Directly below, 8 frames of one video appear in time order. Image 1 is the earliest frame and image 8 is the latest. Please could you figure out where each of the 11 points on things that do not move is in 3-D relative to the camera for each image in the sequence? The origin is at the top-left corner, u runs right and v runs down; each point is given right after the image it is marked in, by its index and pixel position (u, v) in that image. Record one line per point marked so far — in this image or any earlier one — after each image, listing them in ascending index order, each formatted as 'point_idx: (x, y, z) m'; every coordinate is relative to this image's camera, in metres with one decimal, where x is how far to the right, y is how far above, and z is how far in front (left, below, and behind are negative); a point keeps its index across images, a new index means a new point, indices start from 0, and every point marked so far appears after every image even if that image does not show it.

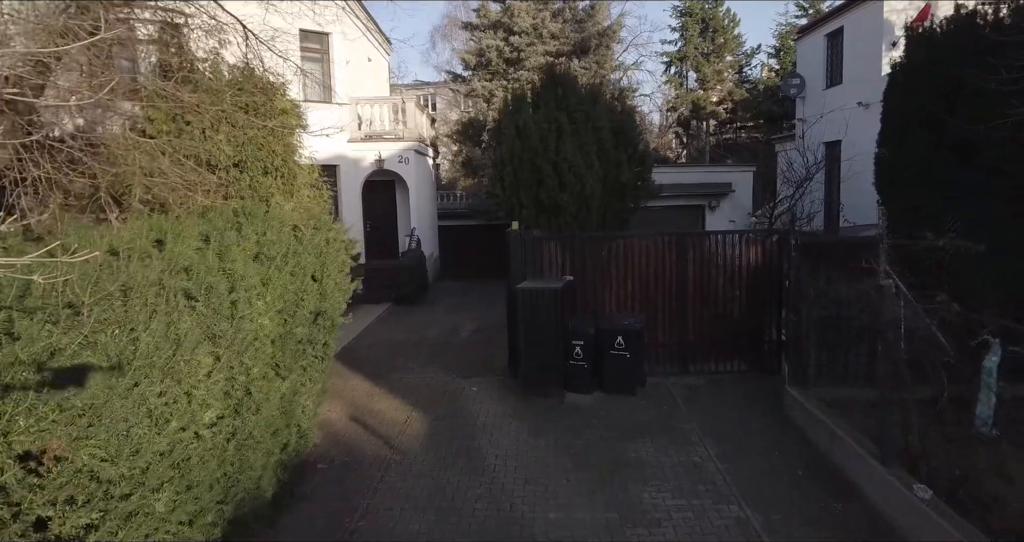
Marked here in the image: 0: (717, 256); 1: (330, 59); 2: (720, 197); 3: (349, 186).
0: (+2.4, +0.2, +8.8) m
1: (-3.9, +4.6, +15.8) m
2: (+4.4, +1.5, +15.2) m
3: (-3.6, +1.9, +16.3) m
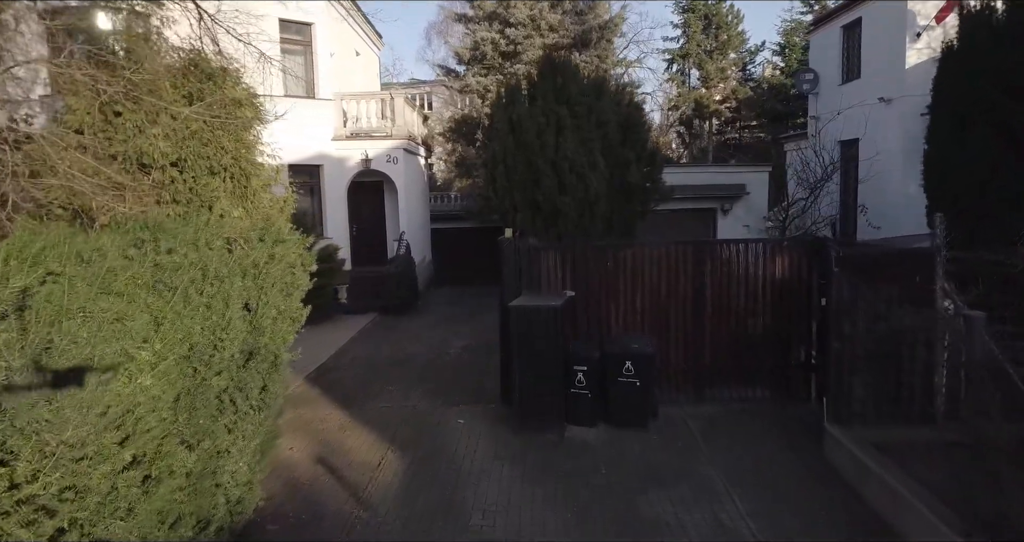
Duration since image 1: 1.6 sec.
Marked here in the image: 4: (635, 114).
0: (+2.3, 0.0, +7.7) m
1: (-4.0, +4.4, +14.8) m
2: (+4.3, +1.4, +14.1) m
3: (-3.7, +1.7, +15.2) m
4: (+1.4, +1.8, +8.6) m
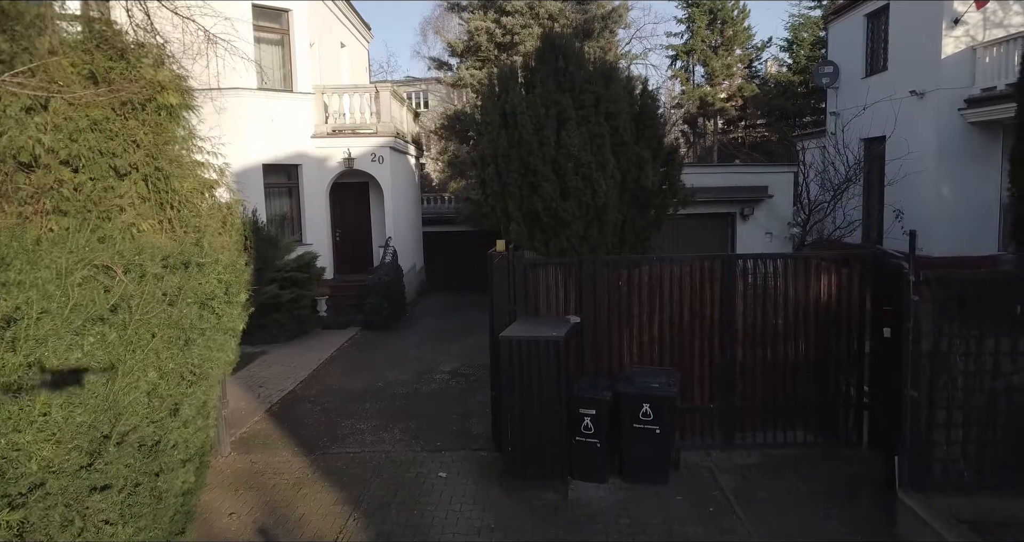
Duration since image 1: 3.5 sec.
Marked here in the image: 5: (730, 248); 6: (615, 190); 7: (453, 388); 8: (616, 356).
0: (+2.3, -0.2, +6.4) m
1: (-4.1, +4.2, +13.5) m
2: (+4.3, +1.2, +12.8) m
3: (-3.8, +1.5, +14.0) m
4: (+1.3, +1.7, +7.3) m
5: (+4.0, +0.4, +13.2) m
6: (+0.9, +0.7, +6.7) m
7: (-0.7, -1.4, +8.6) m
8: (+0.9, -0.7, +6.5) m
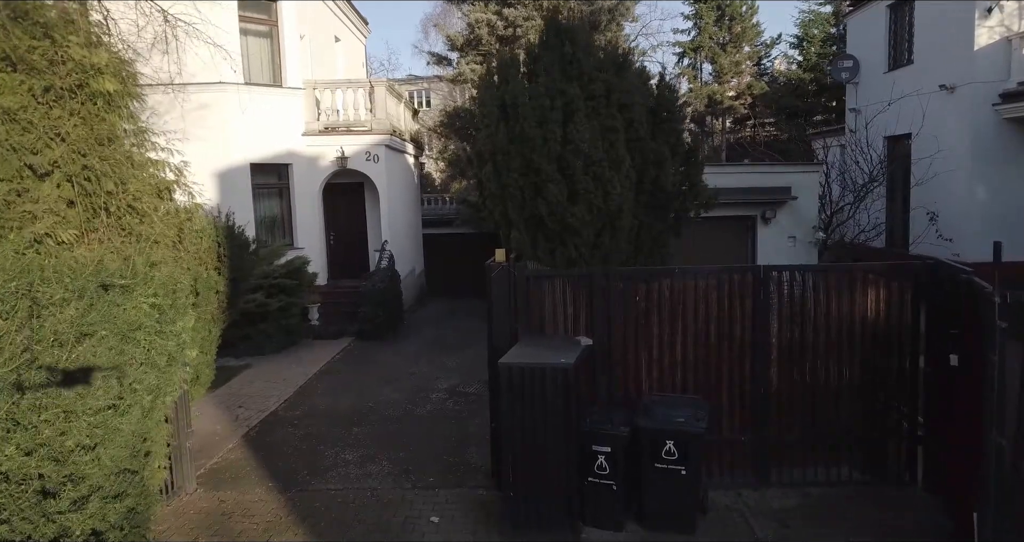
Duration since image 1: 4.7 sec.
0: (+2.3, -0.3, +5.6) m
1: (-4.0, +4.1, +12.7) m
2: (+4.3, +1.1, +12.0) m
3: (-3.7, +1.4, +13.2) m
4: (+1.4, +1.6, +6.5) m
5: (+4.0, +0.2, +12.3) m
6: (+0.9, +0.6, +5.8) m
7: (-0.7, -1.5, +7.8) m
8: (+0.9, -0.8, +5.7) m
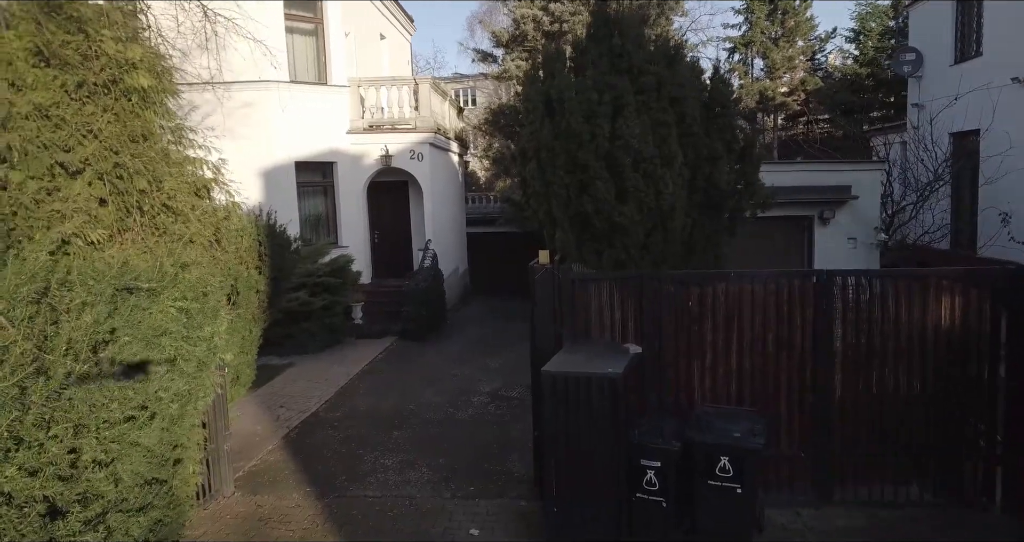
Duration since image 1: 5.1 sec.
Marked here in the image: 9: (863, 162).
0: (+2.6, -0.3, +5.2) m
1: (-3.2, +4.2, +12.7) m
2: (+5.0, +1.0, +11.4) m
3: (-2.9, +1.5, +13.1) m
4: (+1.8, +1.5, +6.1) m
5: (+4.8, +0.2, +11.8) m
6: (+1.3, +0.6, +5.5) m
7: (-0.2, -1.5, +7.5) m
8: (+1.3, -0.9, +5.4) m
9: (+5.4, +1.7, +11.4) m
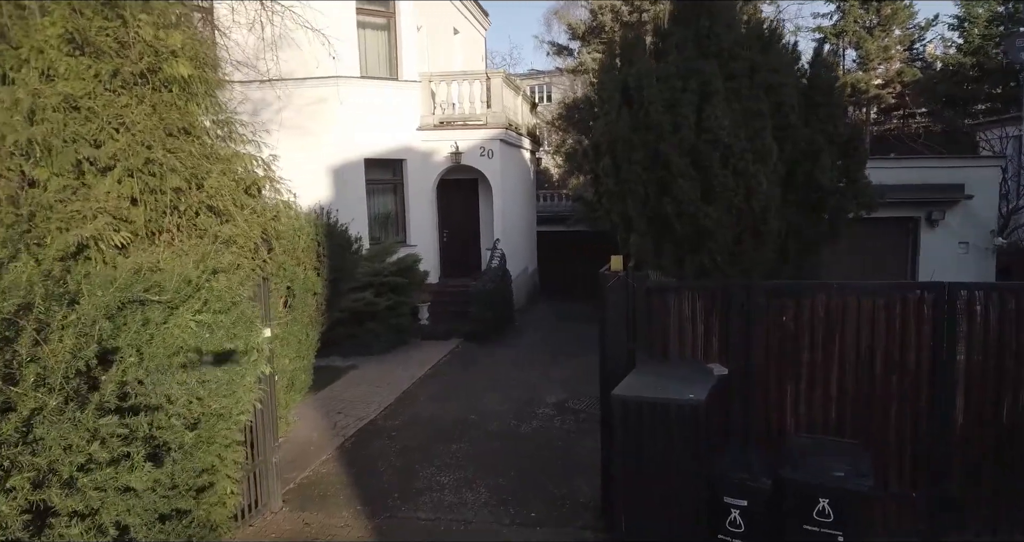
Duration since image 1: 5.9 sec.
0: (+3.0, -0.4, +4.4) m
1: (-1.9, +4.2, +12.4) m
2: (+6.1, +0.9, +10.4) m
3: (-1.6, +1.5, +12.8) m
4: (+2.3, +1.5, +5.4) m
5: (+5.8, +0.1, +10.8) m
6: (+1.8, +0.5, +4.9) m
7: (+0.5, -1.5, +7.0) m
8: (+1.7, -0.9, +4.8) m
9: (+6.5, +1.6, +10.3) m
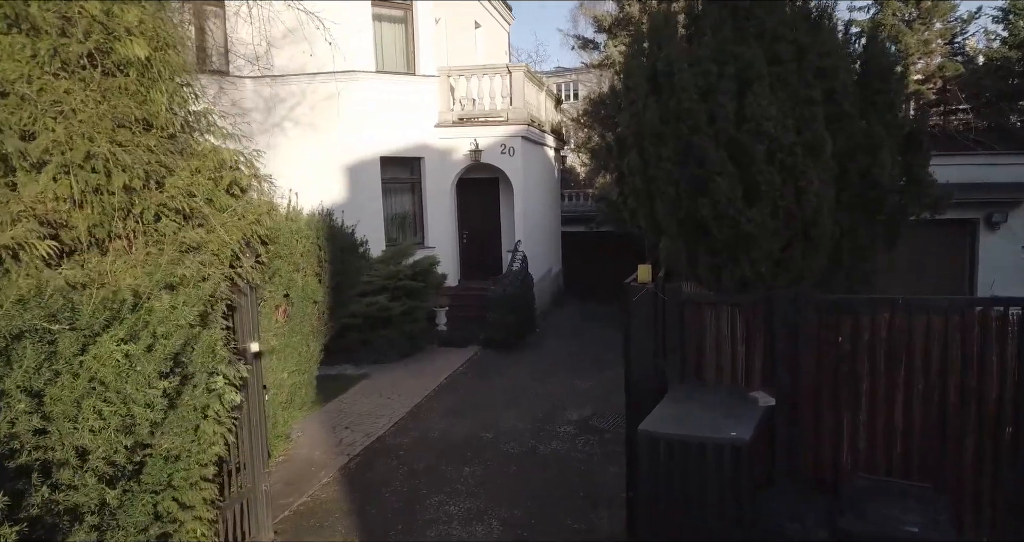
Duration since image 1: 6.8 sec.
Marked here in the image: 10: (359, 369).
0: (+3.1, -0.5, +3.7) m
1: (-1.6, +4.1, +11.9) m
2: (+6.3, +0.9, +9.6) m
3: (-1.3, +1.4, +12.3) m
4: (+2.4, +1.4, +4.8) m
5: (+6.1, 0.0, +10.0) m
6: (+1.8, +0.5, +4.2) m
7: (+0.6, -1.6, +6.4) m
8: (+1.8, -1.0, +4.1) m
9: (+6.8, +1.5, +9.5) m
10: (-2.0, -1.3, +9.8) m
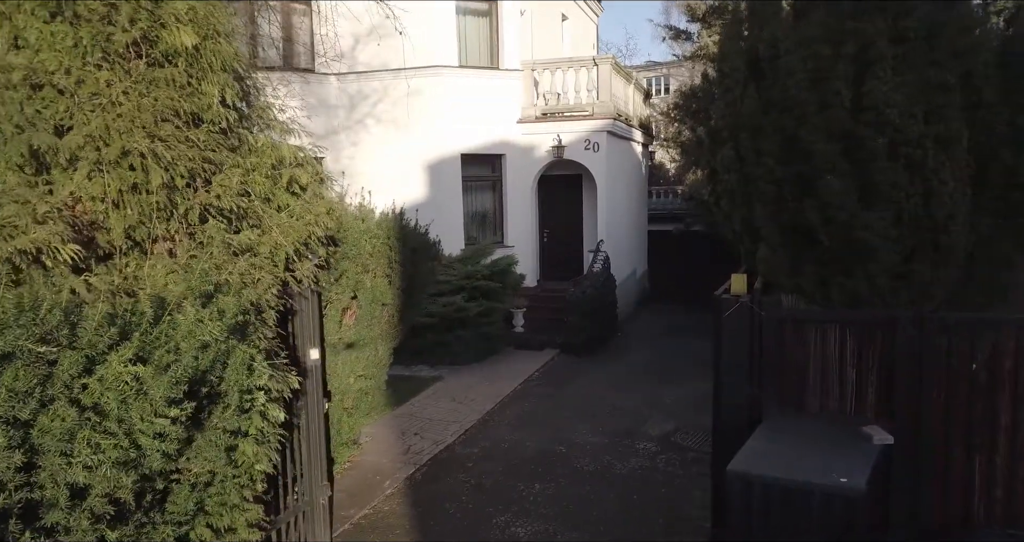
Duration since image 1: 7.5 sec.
0: (+3.4, -0.6, +3.0) m
1: (-0.2, +4.1, +11.6) m
2: (+7.3, +0.7, +8.4) m
3: (+0.1, +1.4, +12.0) m
4: (+2.8, +1.3, +4.0) m
5: (+7.2, -0.1, +8.8) m
6: (+2.2, +0.4, +3.6) m
7: (+1.2, -1.6, +5.9) m
8: (+2.1, -1.1, +3.5) m
9: (+7.7, +1.4, +8.2) m
10: (-1.0, -1.3, +9.6) m
